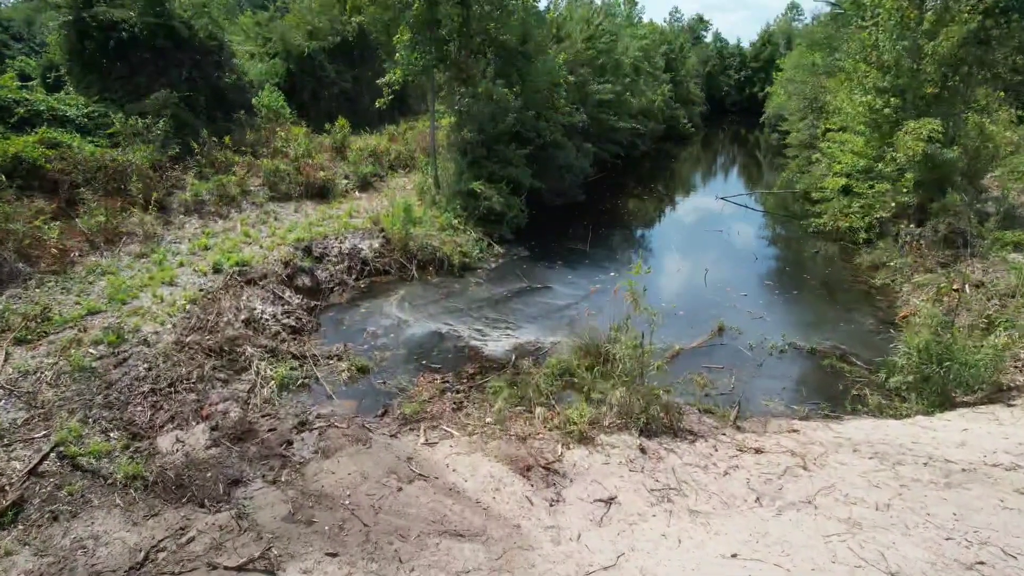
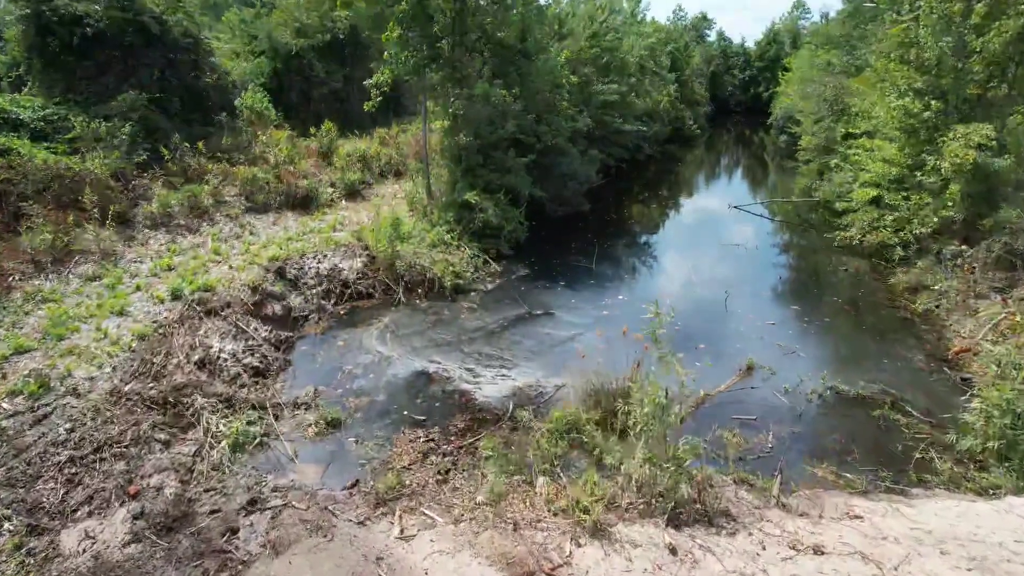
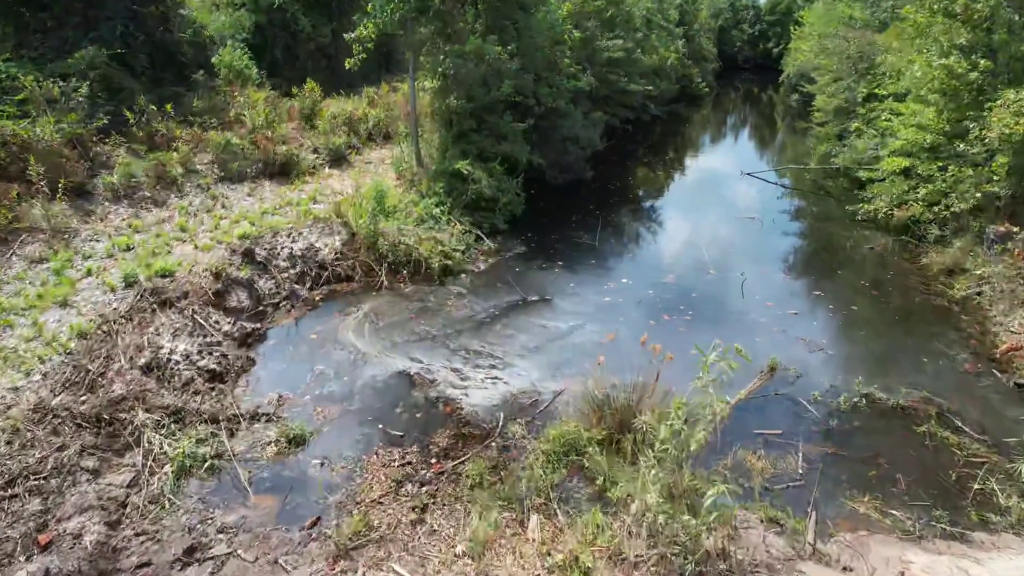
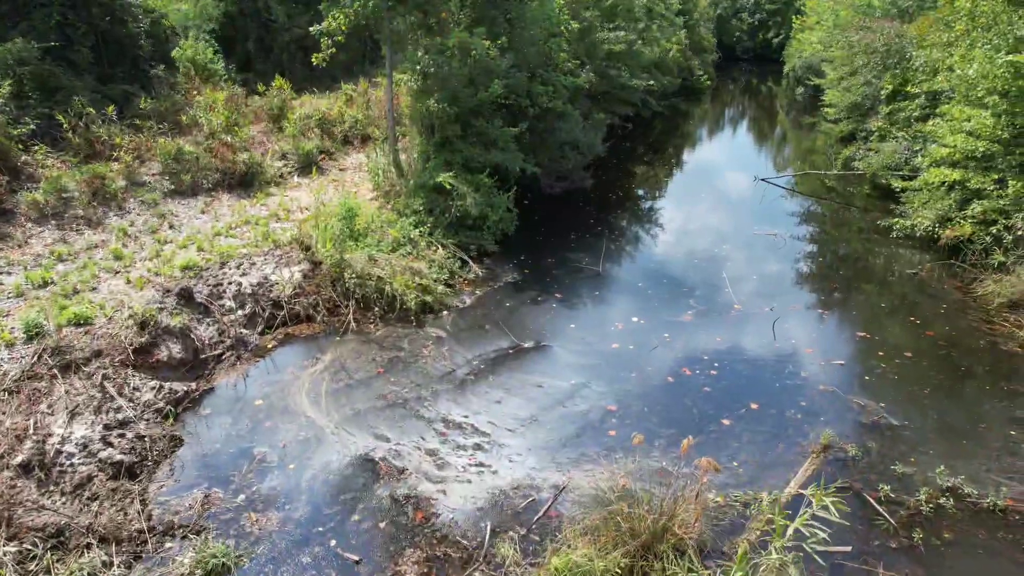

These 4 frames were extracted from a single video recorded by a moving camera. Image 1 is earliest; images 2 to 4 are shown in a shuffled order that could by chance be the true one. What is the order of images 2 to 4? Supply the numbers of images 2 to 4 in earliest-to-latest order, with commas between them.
2, 3, 4
